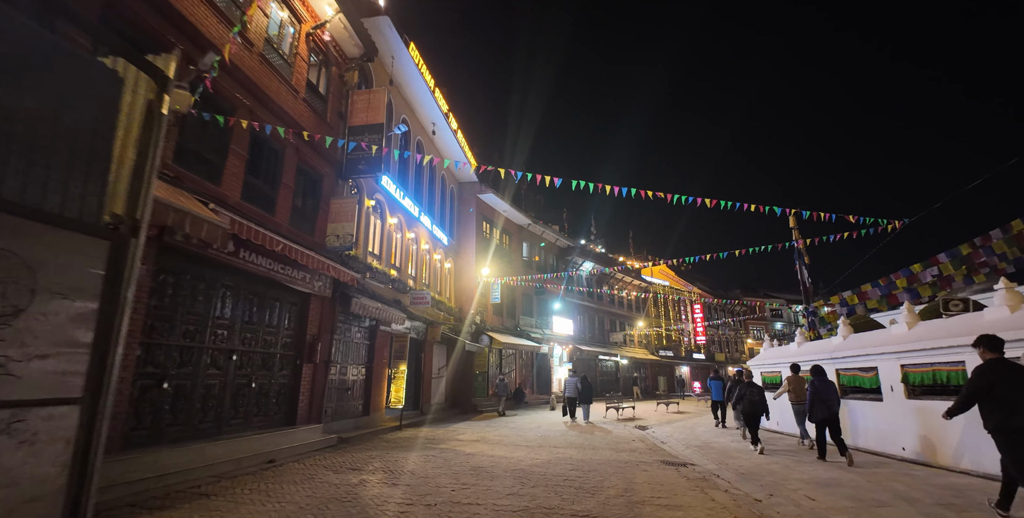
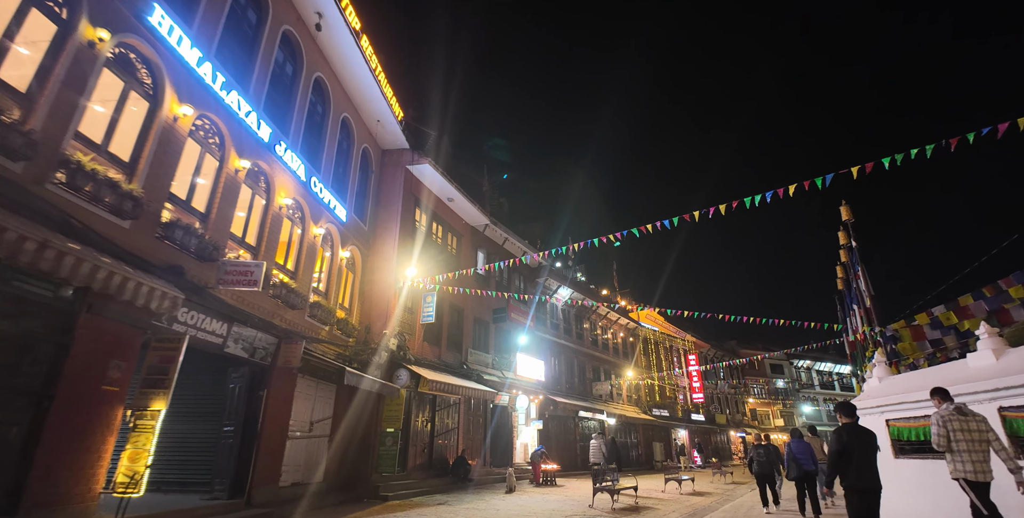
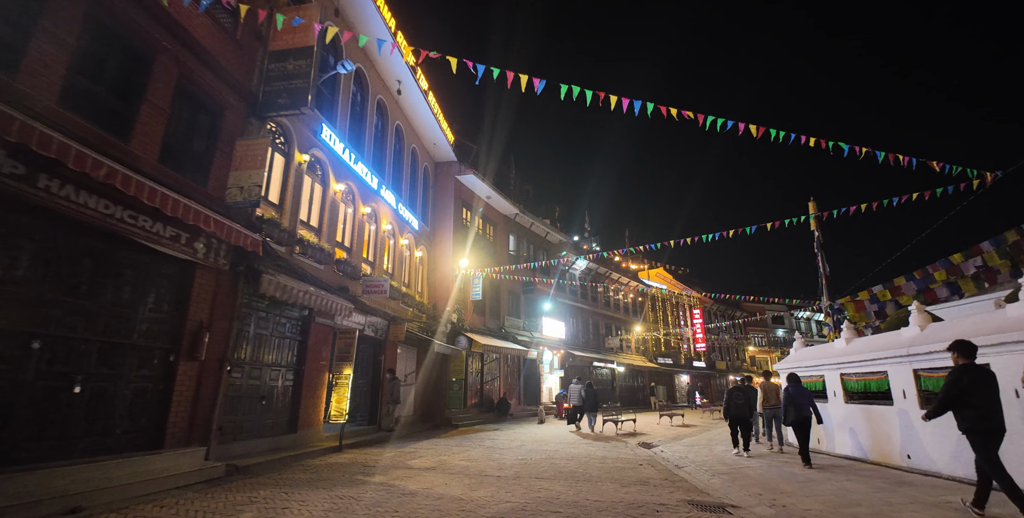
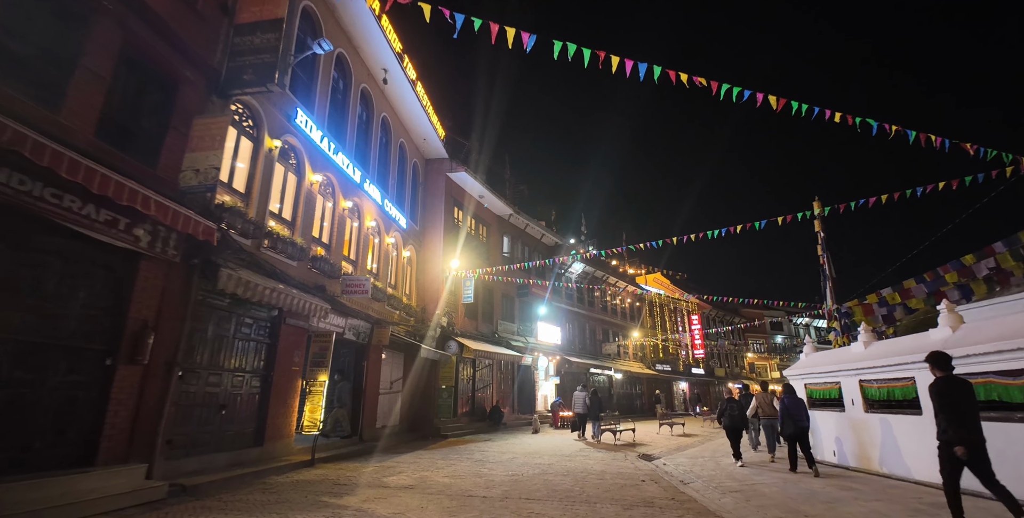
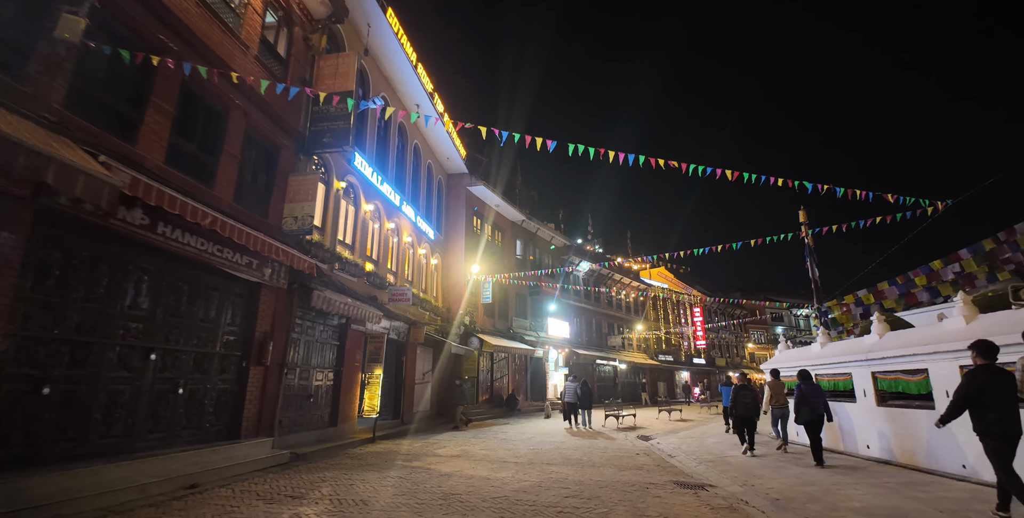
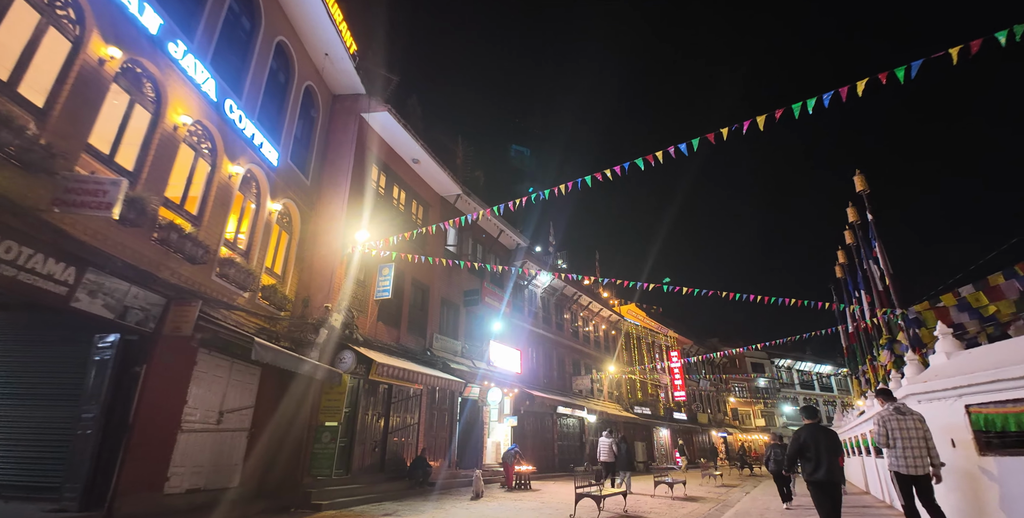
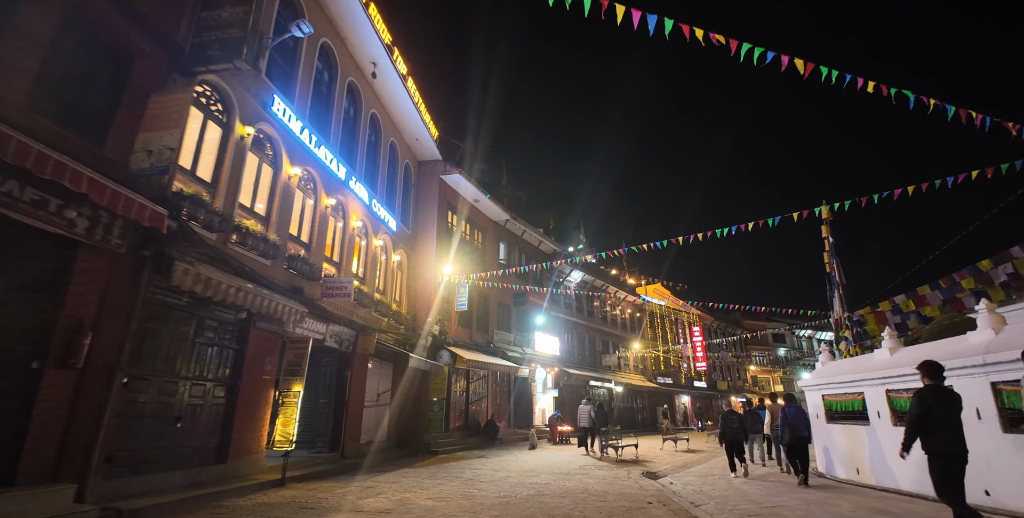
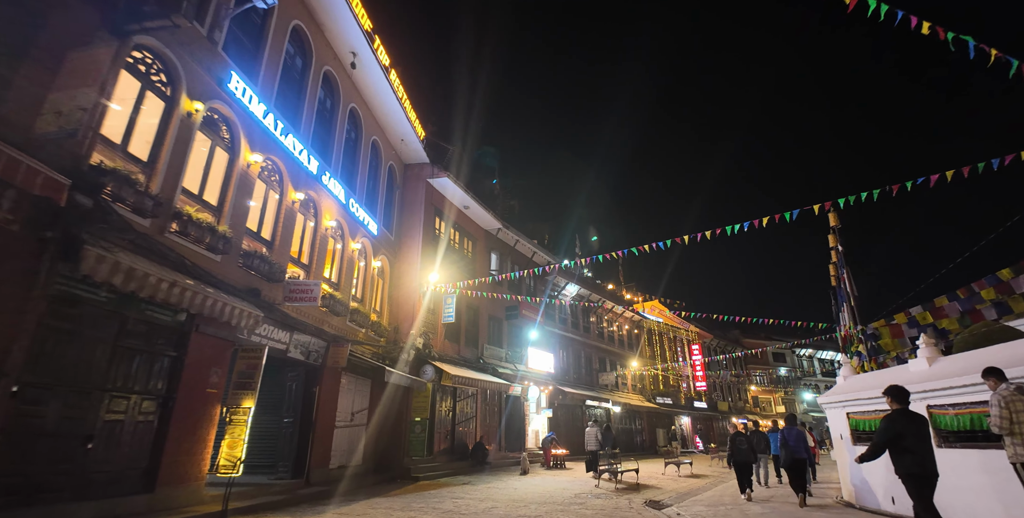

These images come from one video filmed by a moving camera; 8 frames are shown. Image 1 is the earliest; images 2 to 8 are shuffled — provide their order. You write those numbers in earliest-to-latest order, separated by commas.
5, 3, 4, 7, 8, 2, 6
